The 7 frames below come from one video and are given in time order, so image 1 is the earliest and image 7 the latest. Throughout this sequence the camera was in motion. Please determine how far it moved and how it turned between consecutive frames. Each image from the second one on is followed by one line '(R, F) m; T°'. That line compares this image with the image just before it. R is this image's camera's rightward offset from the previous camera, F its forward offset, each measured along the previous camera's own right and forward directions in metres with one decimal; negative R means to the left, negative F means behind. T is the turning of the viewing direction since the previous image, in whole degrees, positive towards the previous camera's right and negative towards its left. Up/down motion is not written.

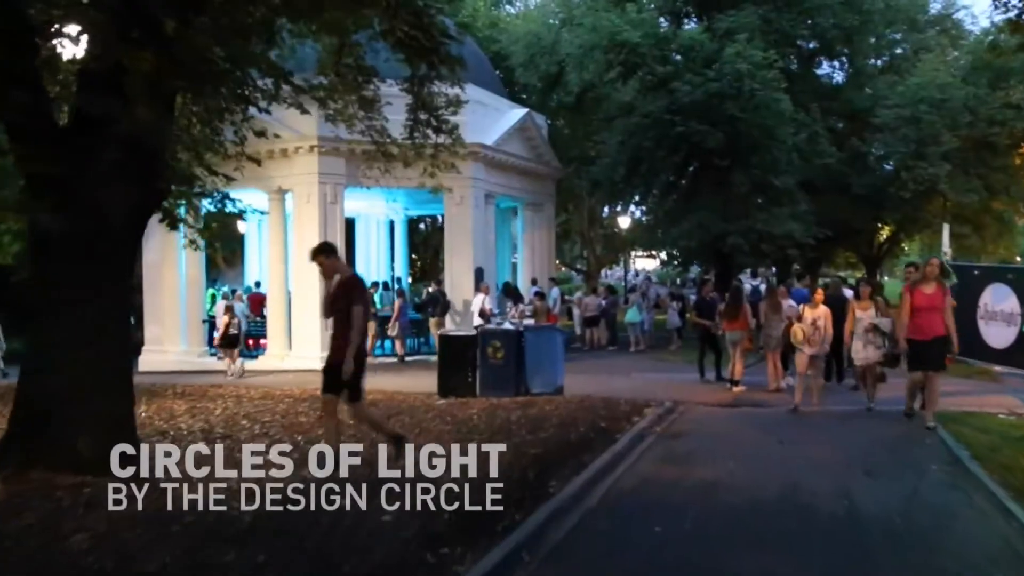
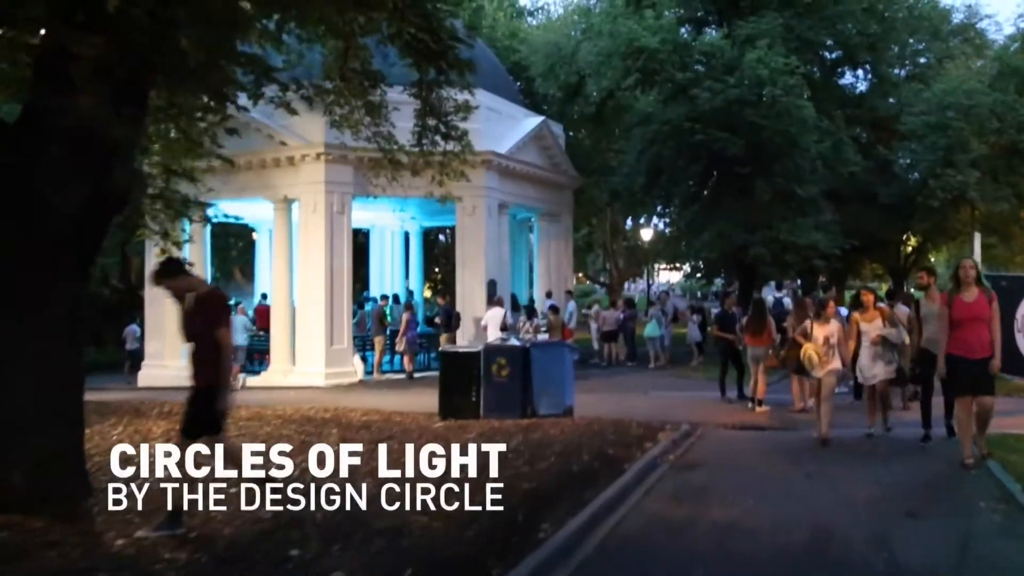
(+0.3, +0.9) m; -2°
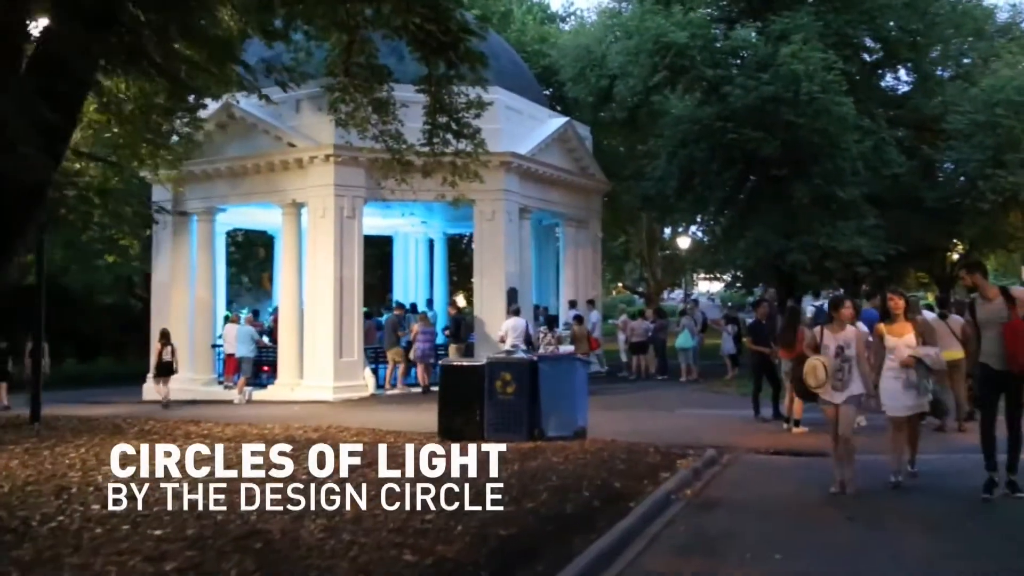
(+0.4, +1.2) m; -3°
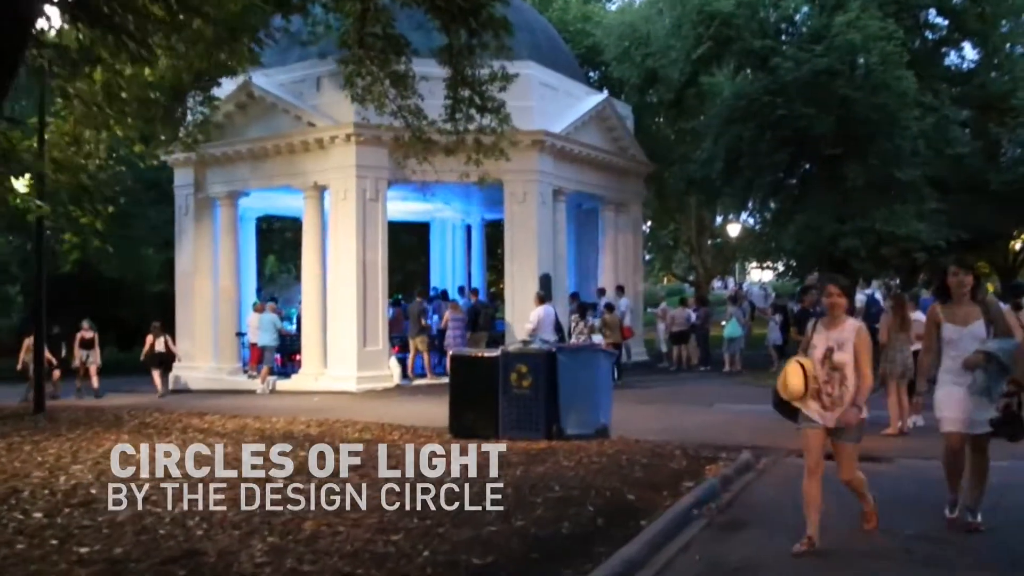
(+0.4, +1.1) m; -3°
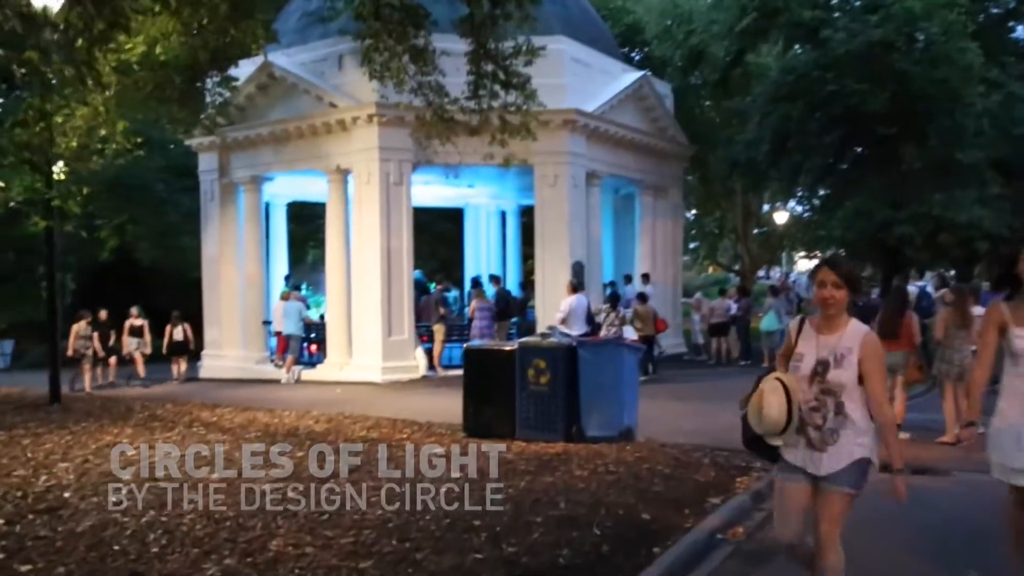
(+0.3, +0.9) m; -3°
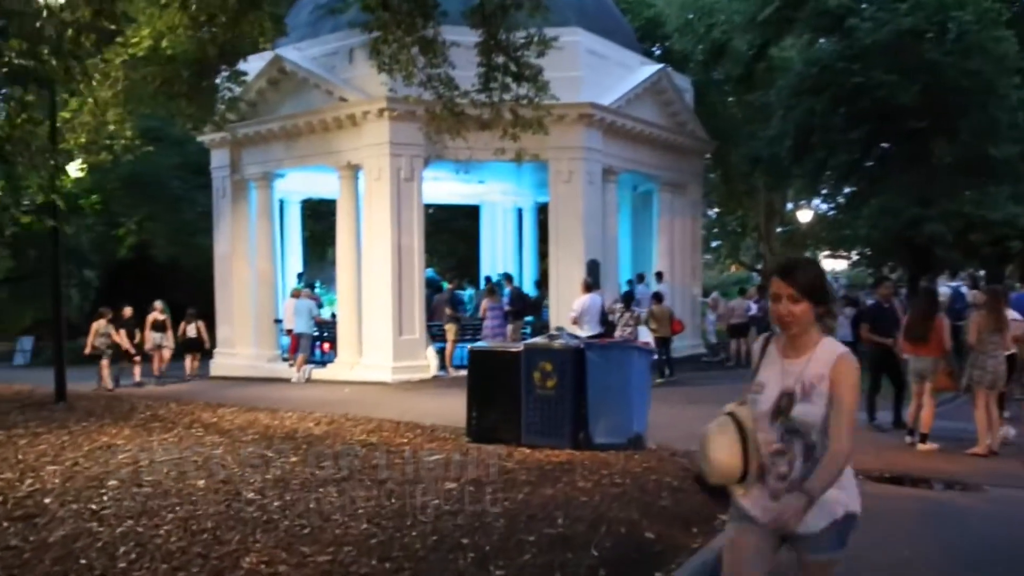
(+0.2, +0.4) m; -1°
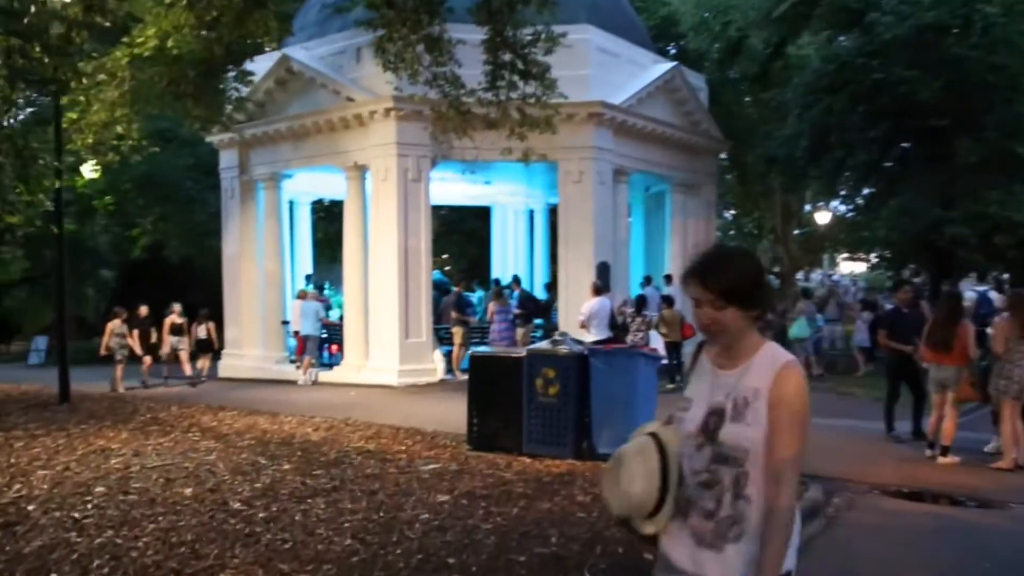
(+0.1, +0.3) m; -1°
